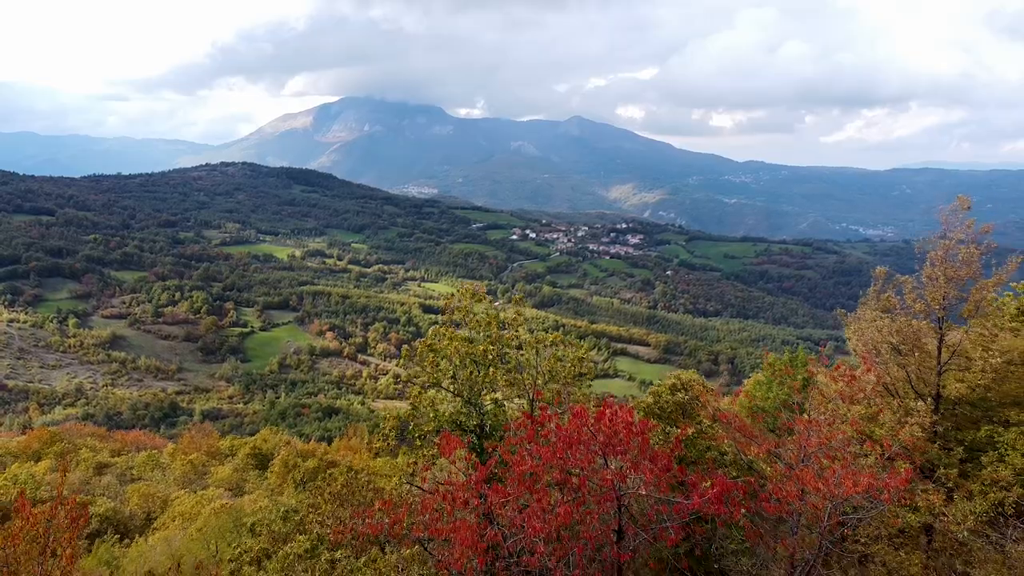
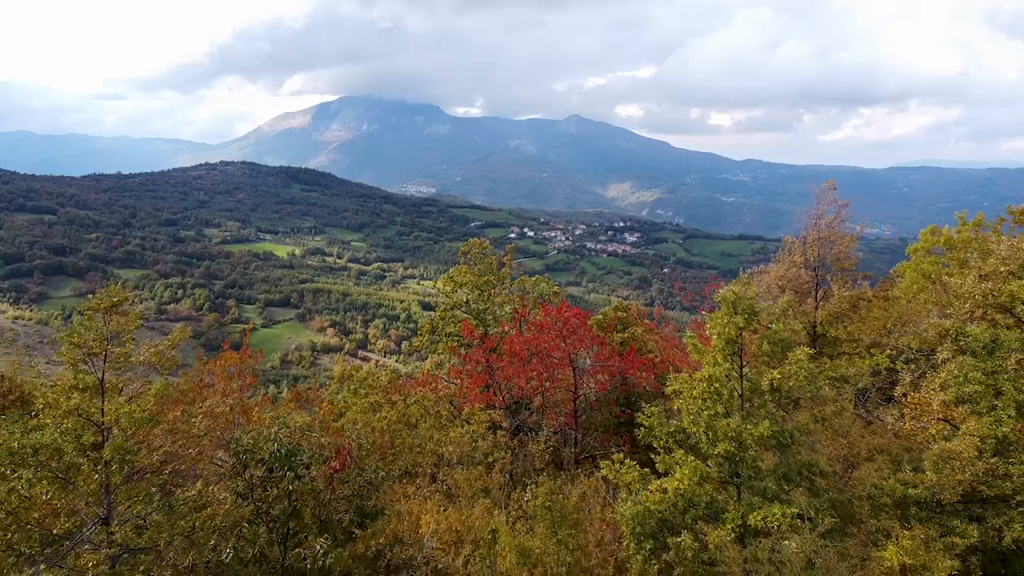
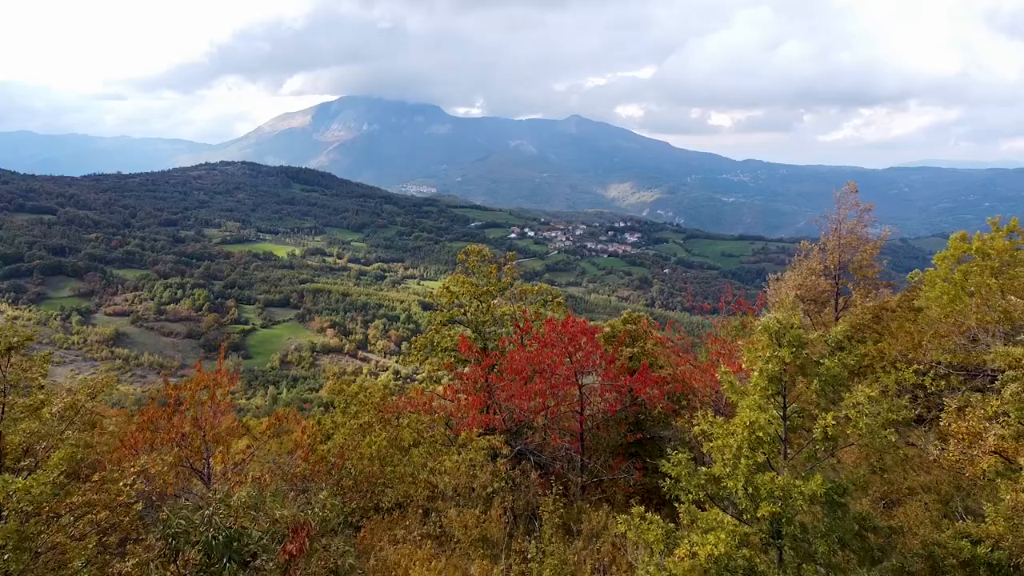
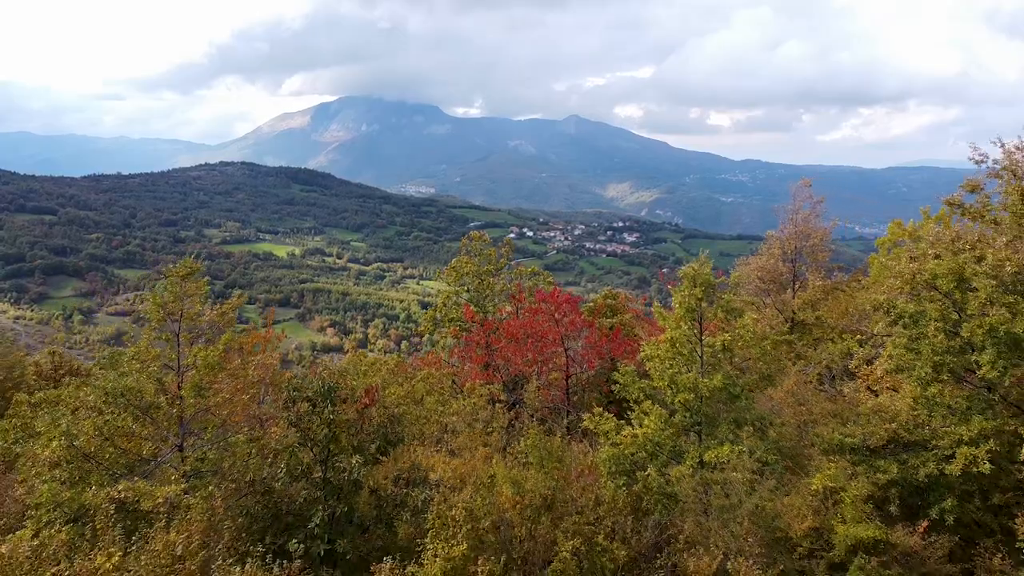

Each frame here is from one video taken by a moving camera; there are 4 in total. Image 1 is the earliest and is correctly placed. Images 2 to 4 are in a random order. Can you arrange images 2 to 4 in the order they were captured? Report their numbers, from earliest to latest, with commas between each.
3, 2, 4
